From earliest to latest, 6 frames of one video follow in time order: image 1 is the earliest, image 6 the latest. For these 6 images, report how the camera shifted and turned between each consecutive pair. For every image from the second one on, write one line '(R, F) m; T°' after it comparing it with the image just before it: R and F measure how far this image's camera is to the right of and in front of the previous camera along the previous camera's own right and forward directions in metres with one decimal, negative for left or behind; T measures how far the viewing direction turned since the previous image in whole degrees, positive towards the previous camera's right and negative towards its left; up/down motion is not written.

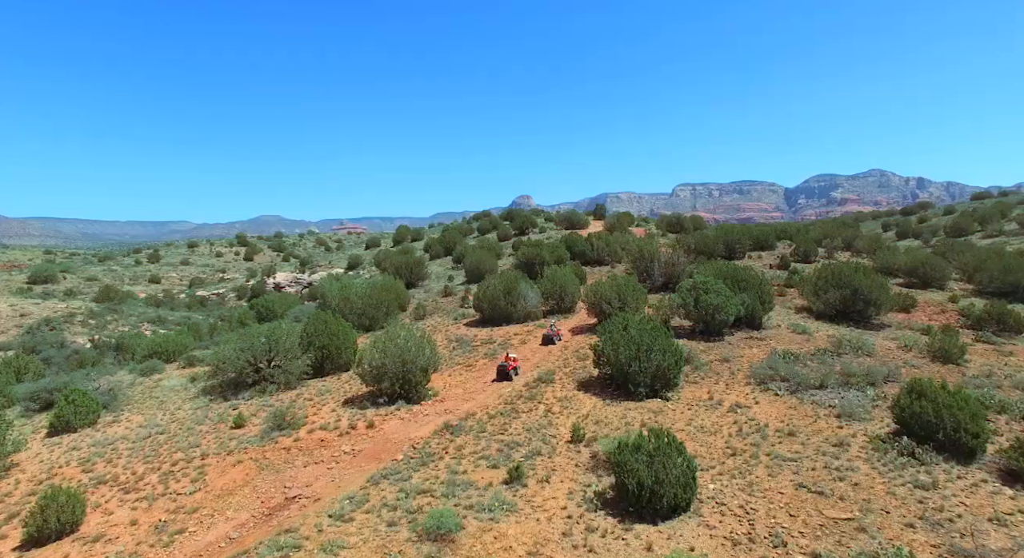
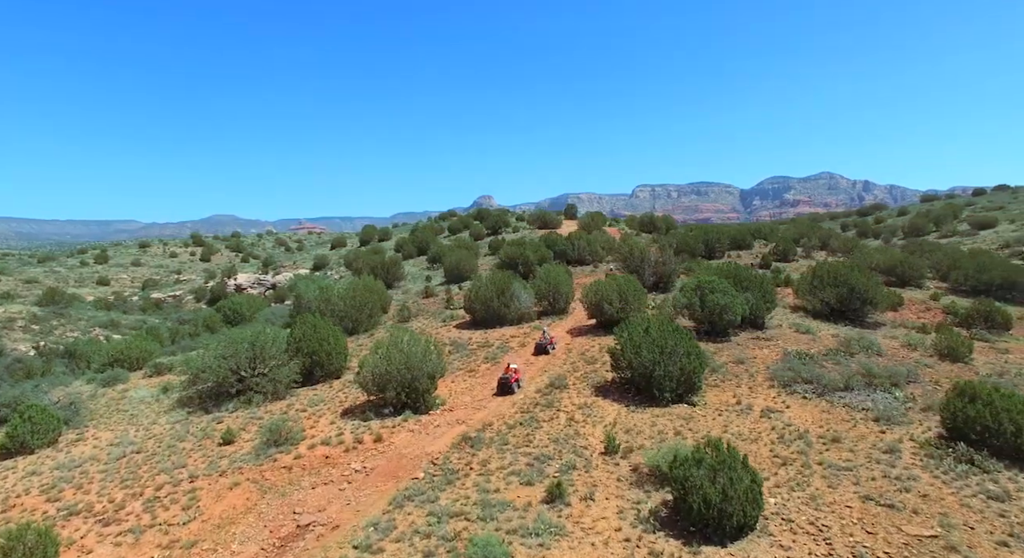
(-1.4, +1.0) m; +4°
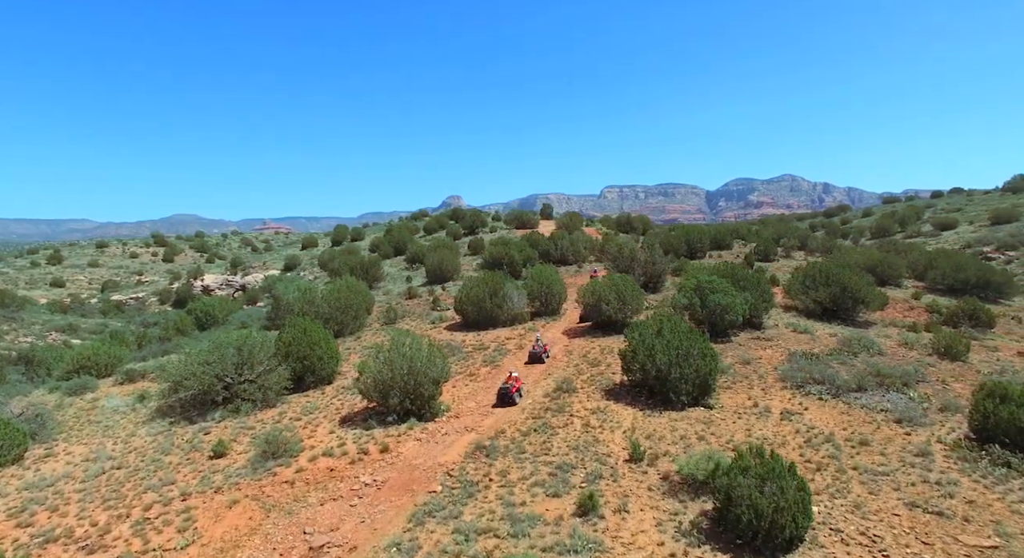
(-1.0, +0.7) m; +3°
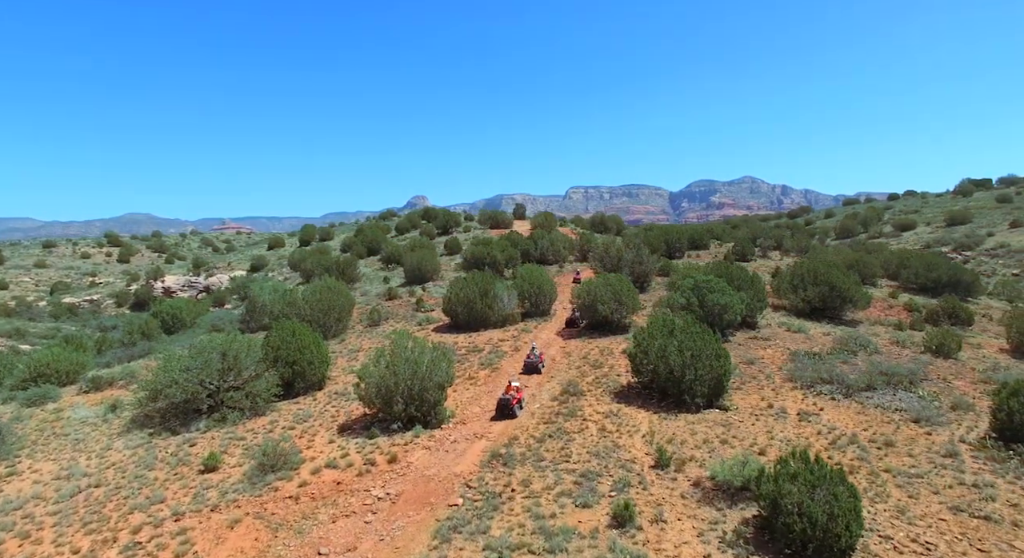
(-1.0, +0.6) m; +3°
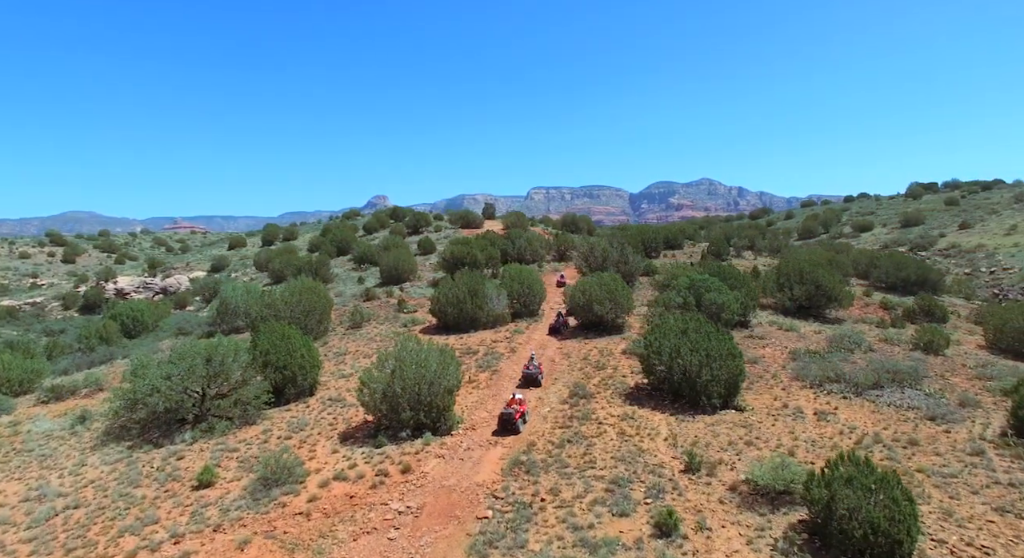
(-1.1, +0.6) m; +4°
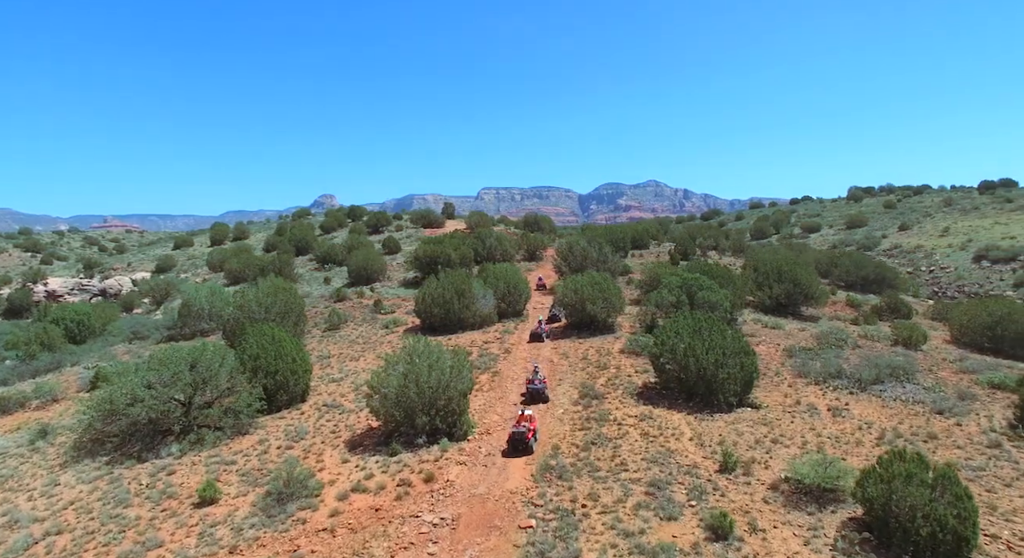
(-1.4, +0.5) m; +5°
